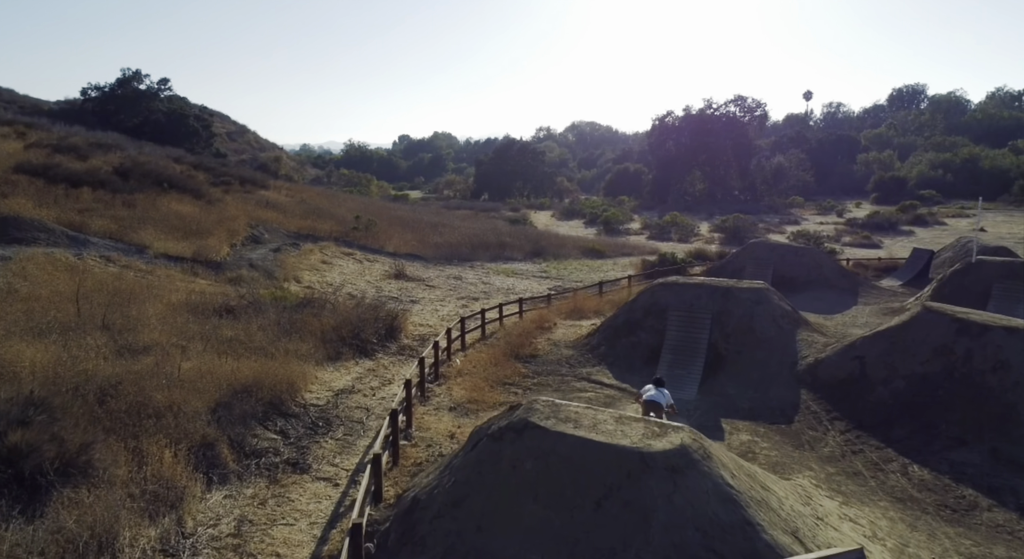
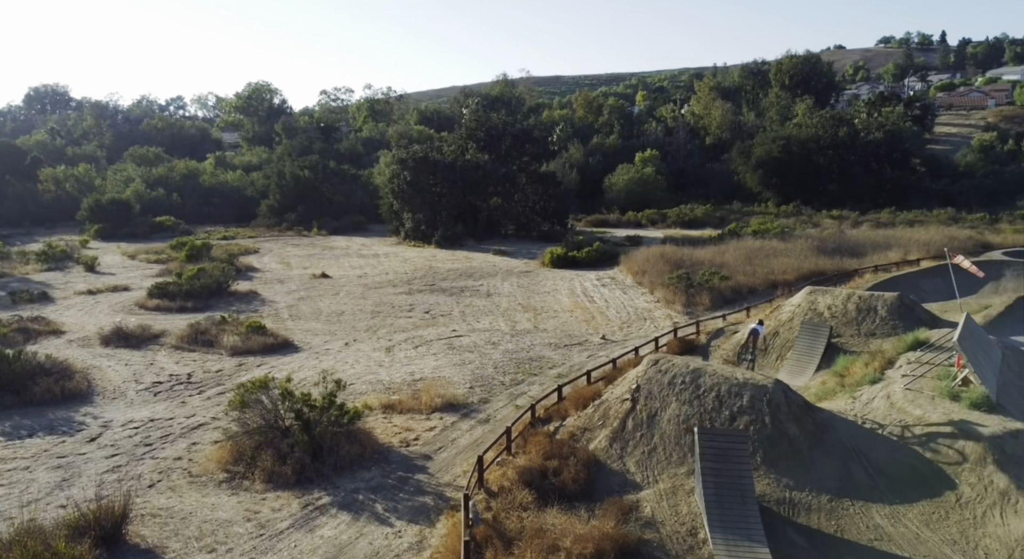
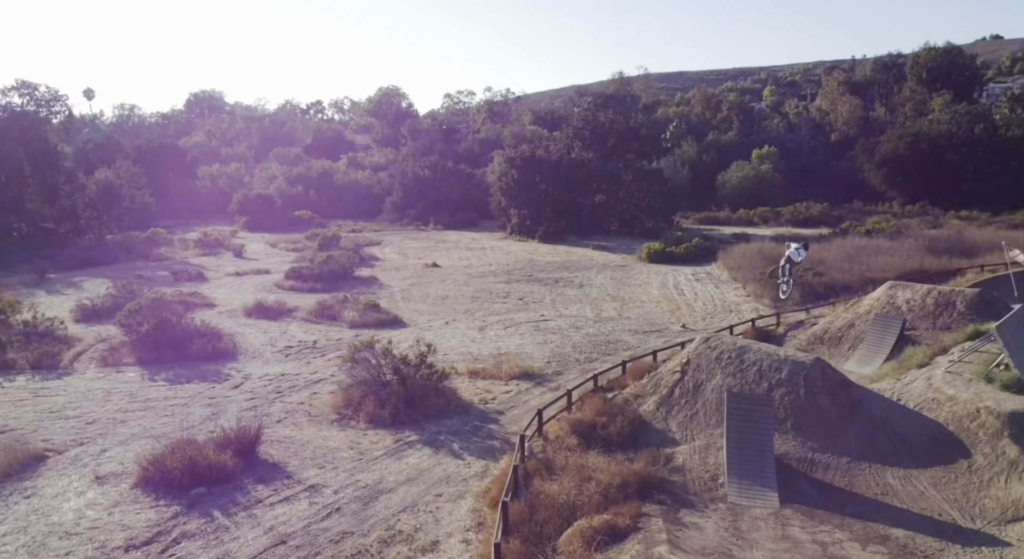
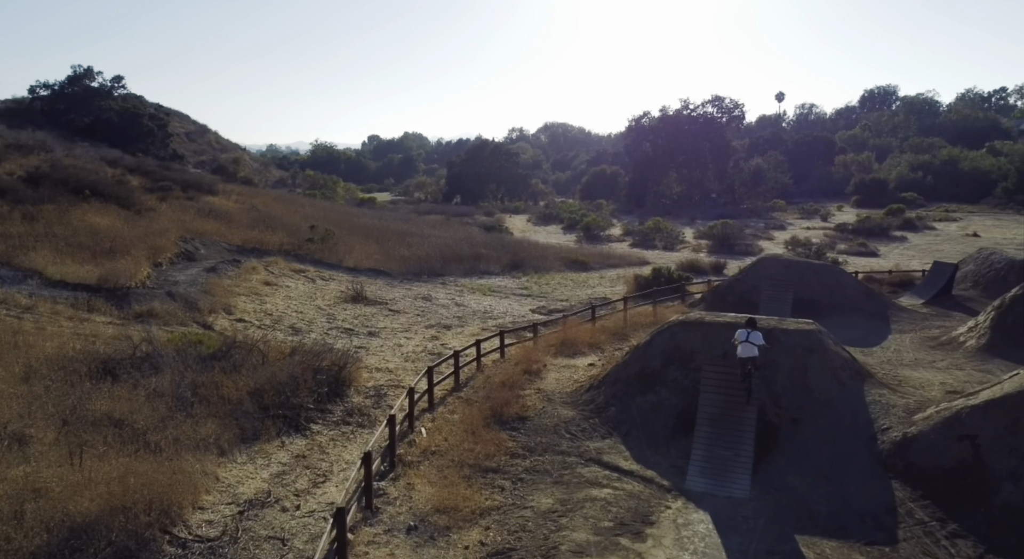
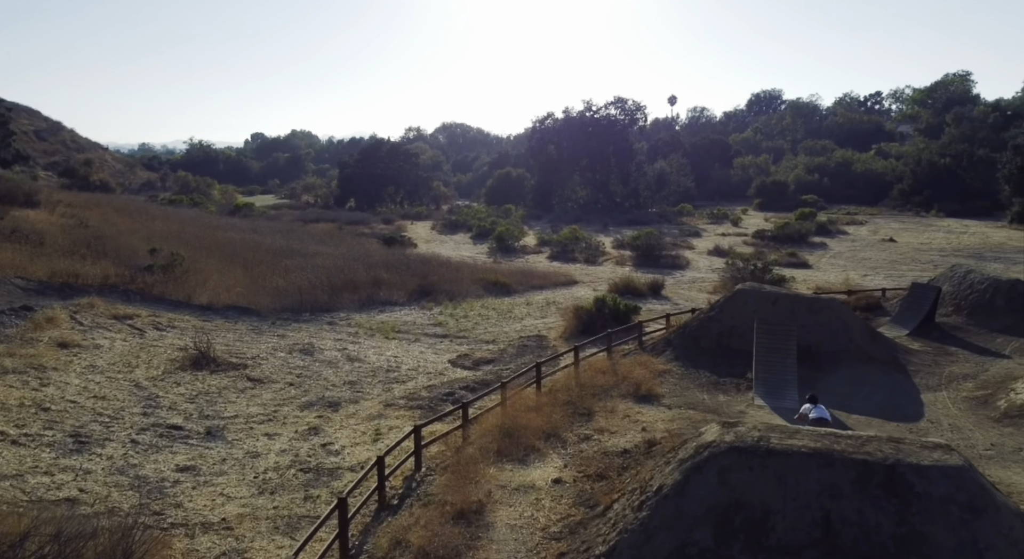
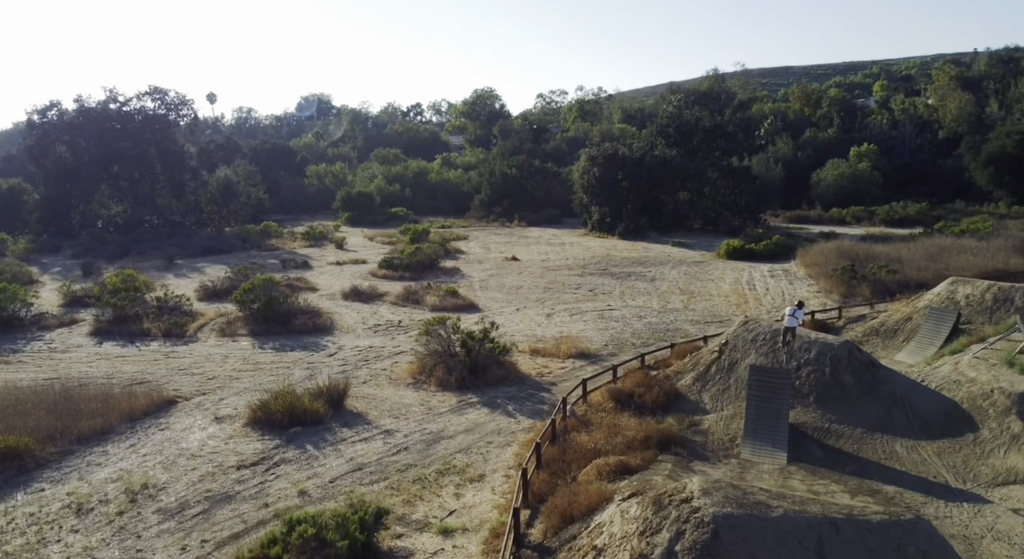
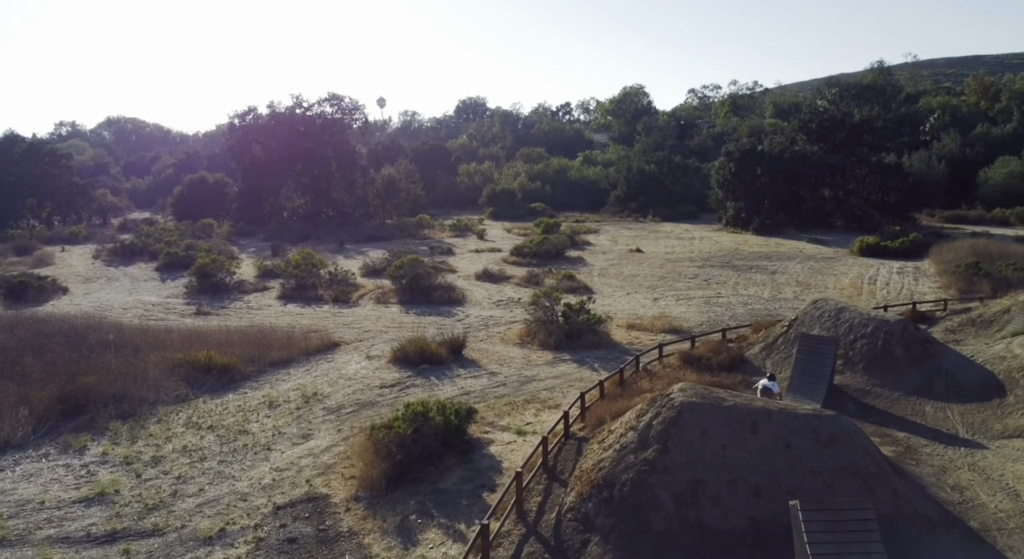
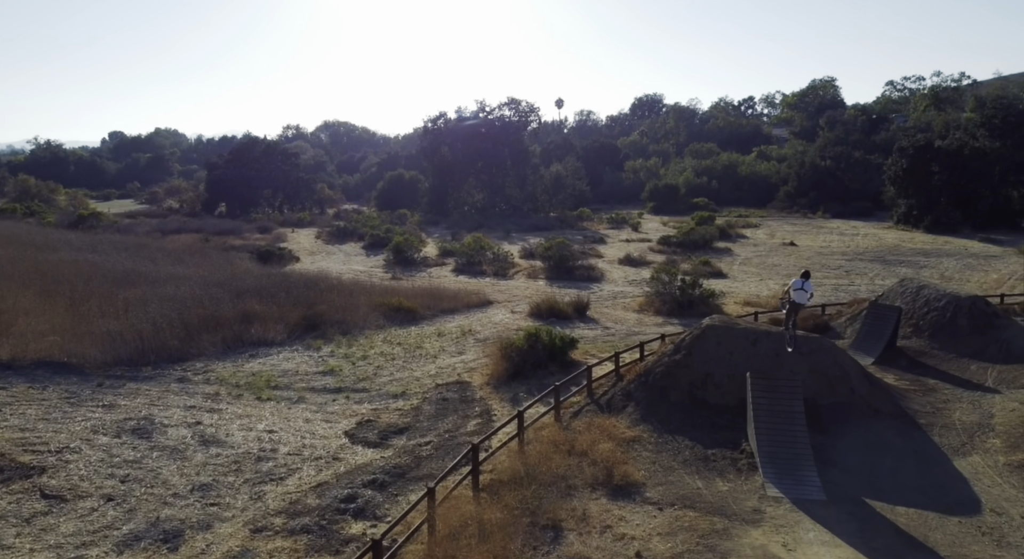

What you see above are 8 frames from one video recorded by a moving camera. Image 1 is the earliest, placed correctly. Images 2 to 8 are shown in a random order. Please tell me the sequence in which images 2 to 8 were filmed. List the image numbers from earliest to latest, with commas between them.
4, 5, 8, 7, 6, 3, 2
